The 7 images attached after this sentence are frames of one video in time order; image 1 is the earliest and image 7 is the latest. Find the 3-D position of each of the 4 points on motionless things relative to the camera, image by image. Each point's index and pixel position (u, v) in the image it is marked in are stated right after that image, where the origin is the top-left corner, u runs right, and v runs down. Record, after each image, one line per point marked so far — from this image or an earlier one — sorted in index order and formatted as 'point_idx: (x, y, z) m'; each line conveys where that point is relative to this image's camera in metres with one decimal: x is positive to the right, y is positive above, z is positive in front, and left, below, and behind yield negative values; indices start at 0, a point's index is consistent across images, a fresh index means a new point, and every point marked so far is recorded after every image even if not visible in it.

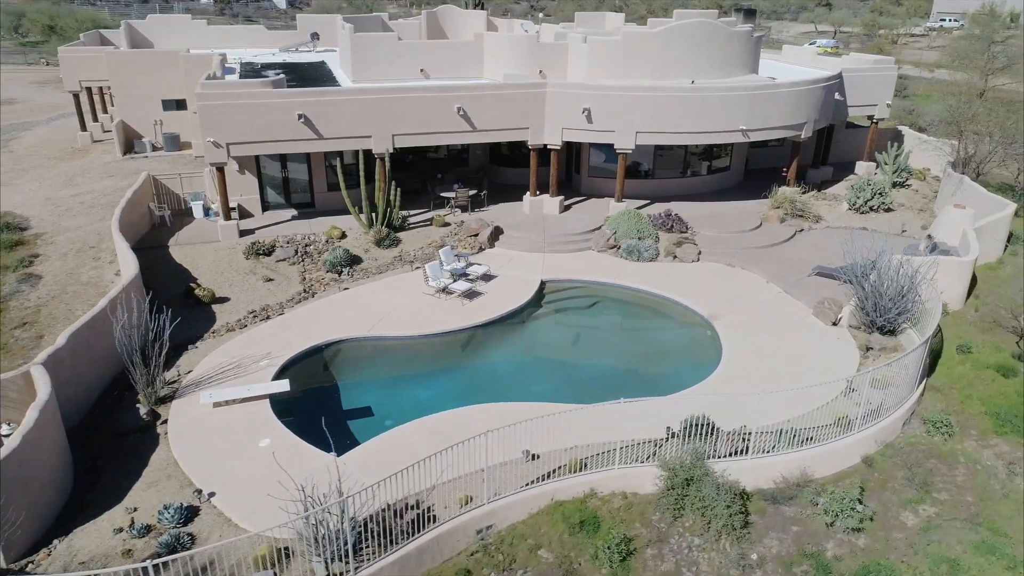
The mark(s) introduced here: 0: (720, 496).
0: (+3.6, -3.7, +12.0) m
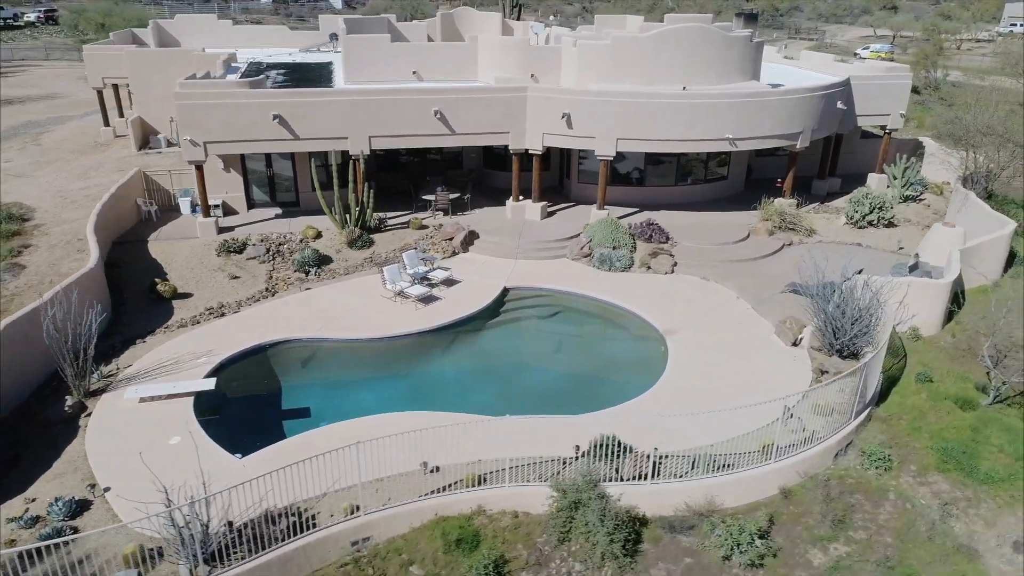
0: (+1.5, -4.0, +11.5) m
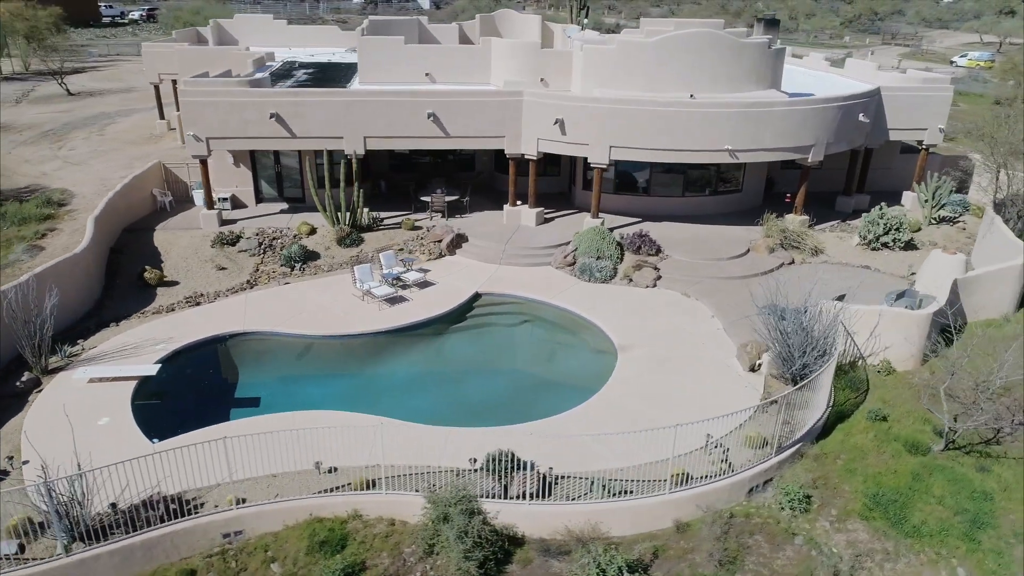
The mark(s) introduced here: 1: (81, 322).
0: (-0.8, -4.2, +11.3) m
1: (-12.4, -1.0, +19.7) m
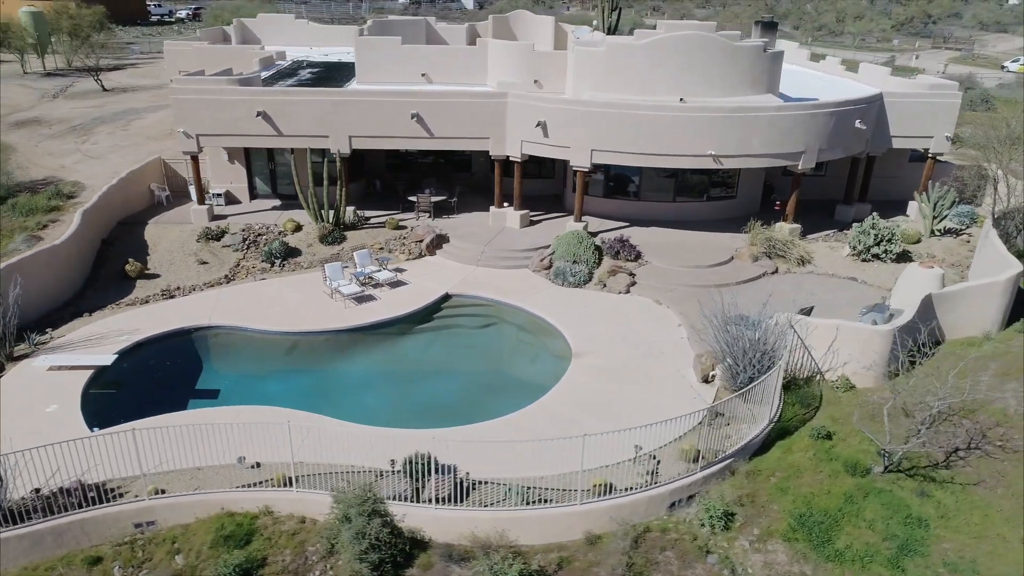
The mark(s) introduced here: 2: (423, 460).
0: (-2.5, -4.2, +11.3) m
1: (-13.5, -0.7, +20.4) m
2: (-1.6, -3.1, +12.5) m
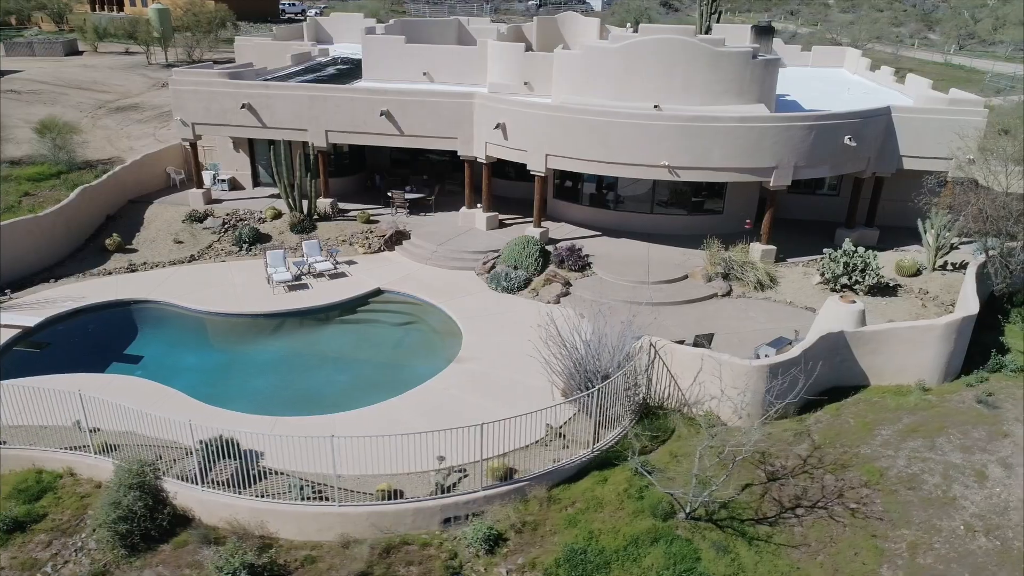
0: (-6.9, -3.9, +11.9) m
1: (-15.8, +0.4, +22.7) m
2: (-5.7, -2.9, +12.9) m
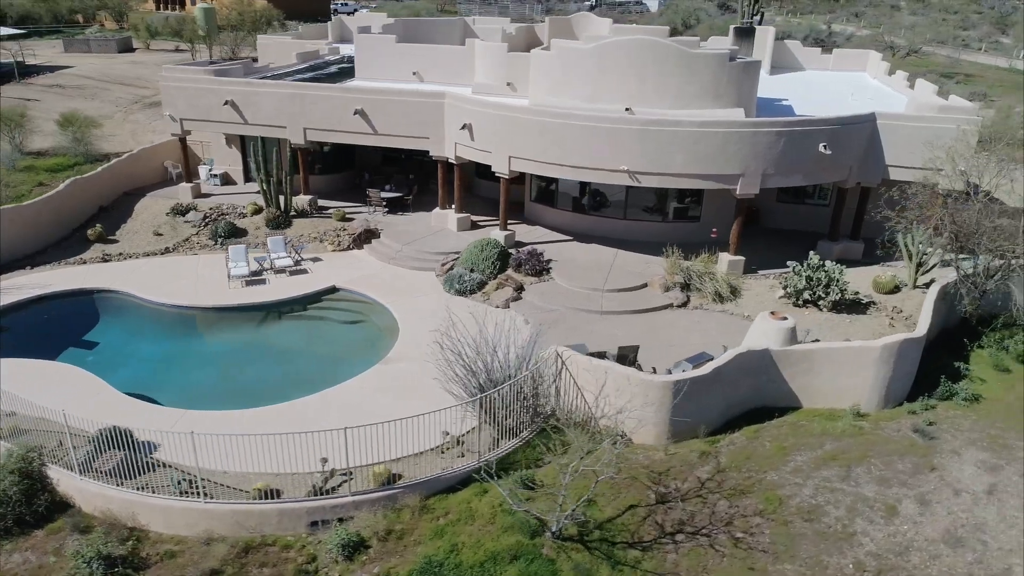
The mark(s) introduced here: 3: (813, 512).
0: (-9.3, -3.7, +12.3) m
1: (-17.1, +0.9, +23.8) m
2: (-8.0, -2.8, +13.2) m
3: (+5.6, -4.1, +12.7) m
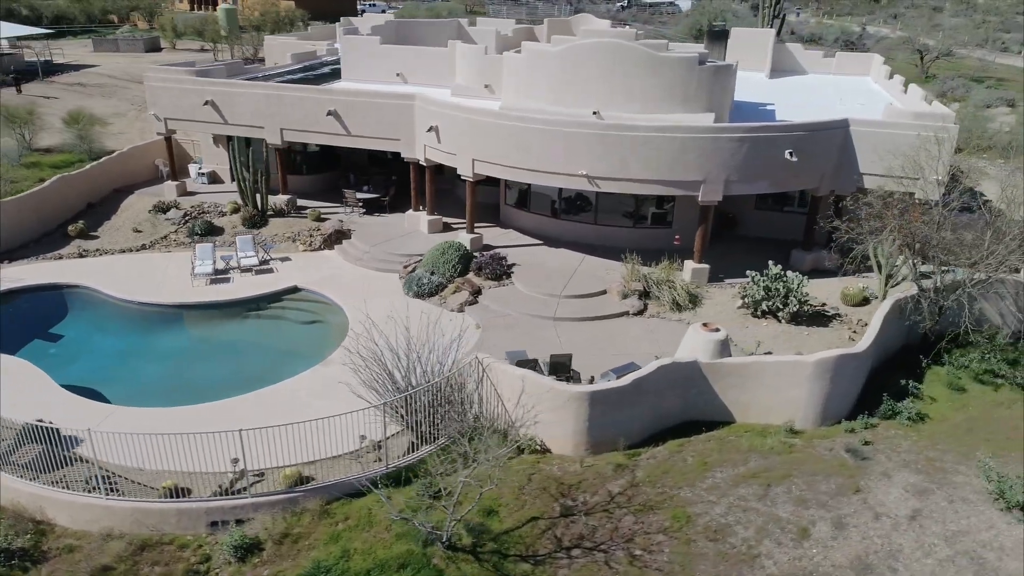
0: (-11.2, -3.6, +12.6) m
1: (-18.3, +1.1, +24.5) m
2: (-9.7, -2.7, +13.5) m
3: (+3.8, -4.3, +12.3) m
